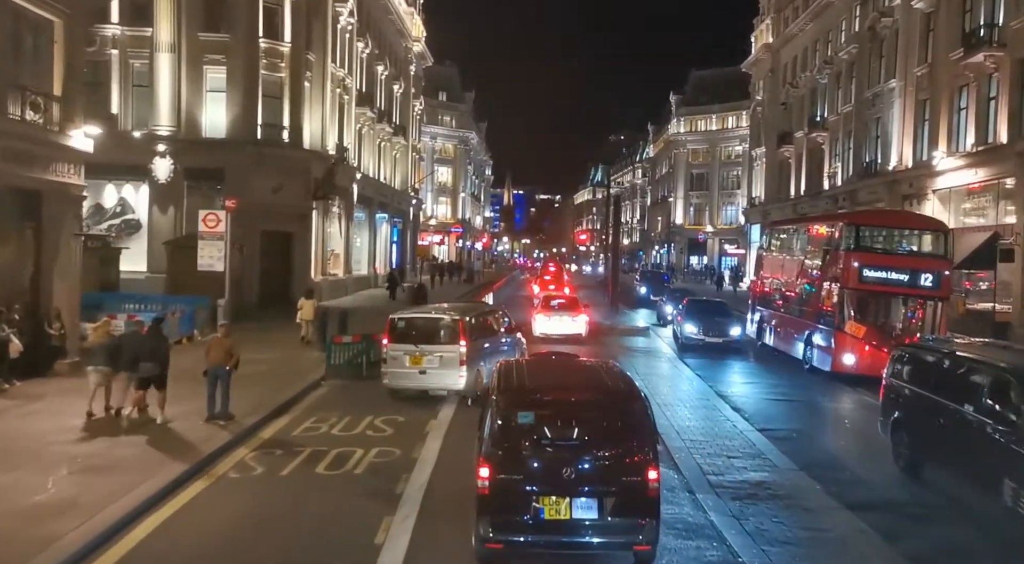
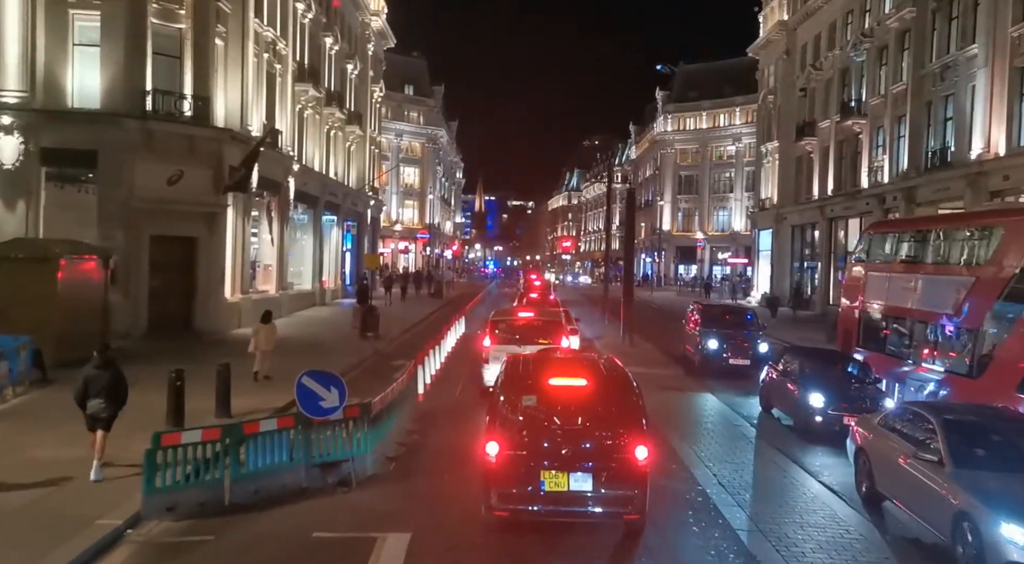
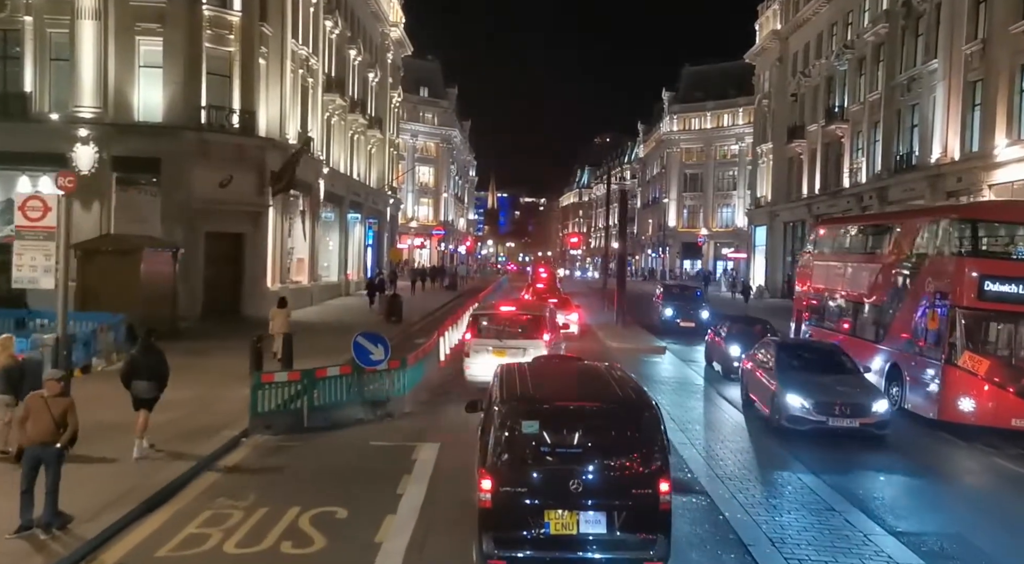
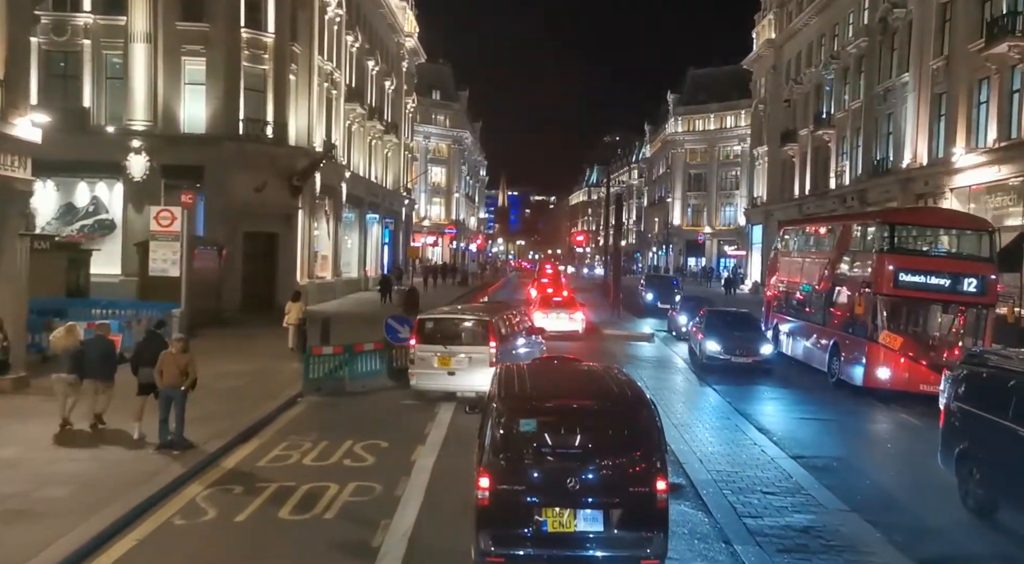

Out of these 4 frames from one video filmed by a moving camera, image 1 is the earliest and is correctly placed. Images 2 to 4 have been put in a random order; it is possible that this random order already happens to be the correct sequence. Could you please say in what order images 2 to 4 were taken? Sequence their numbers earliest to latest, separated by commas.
4, 3, 2
